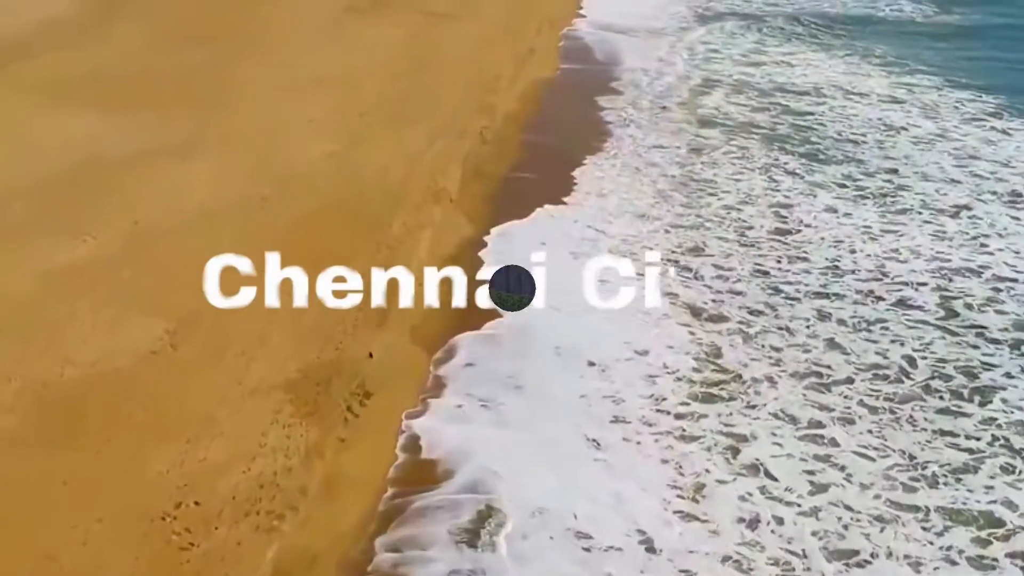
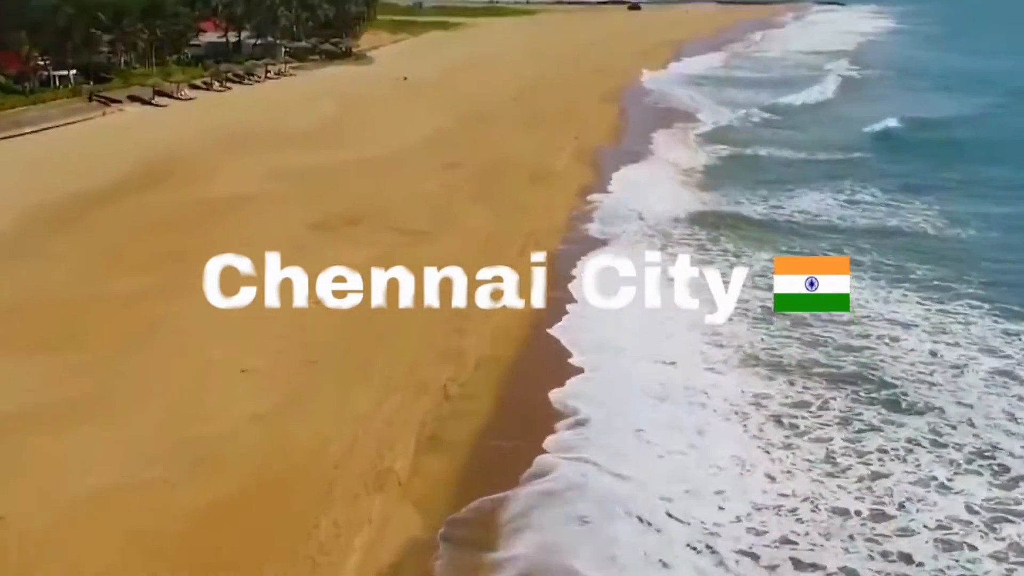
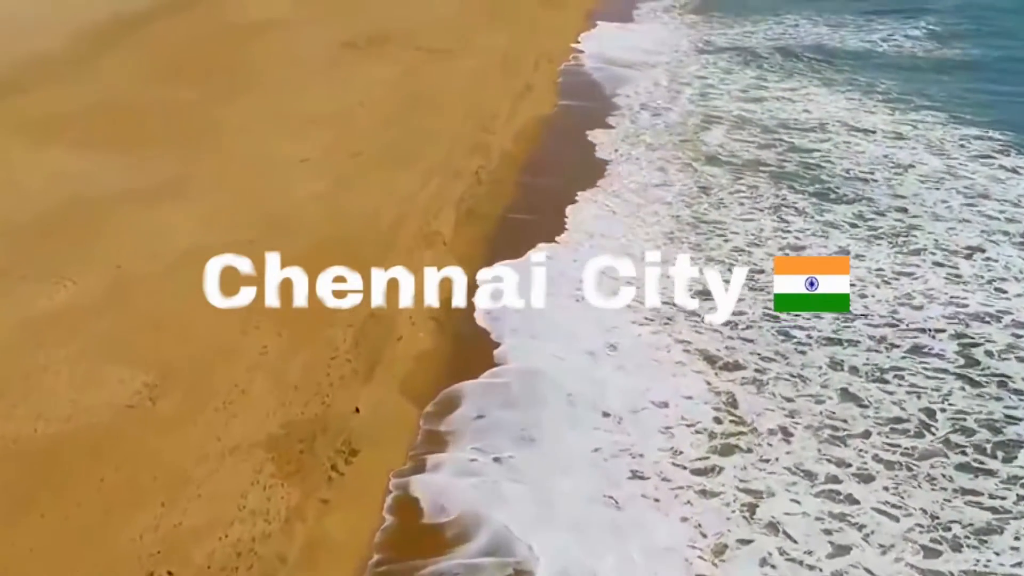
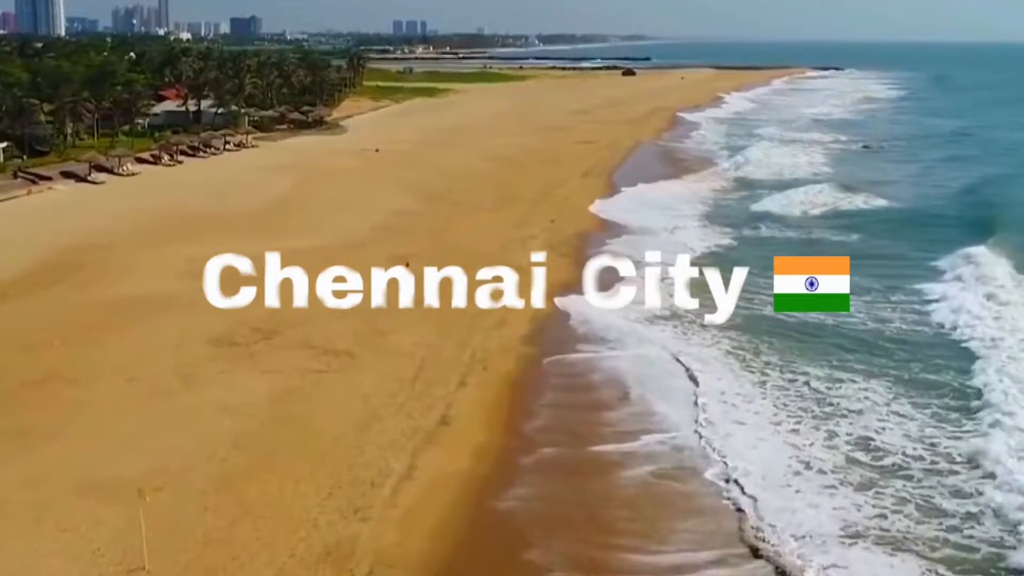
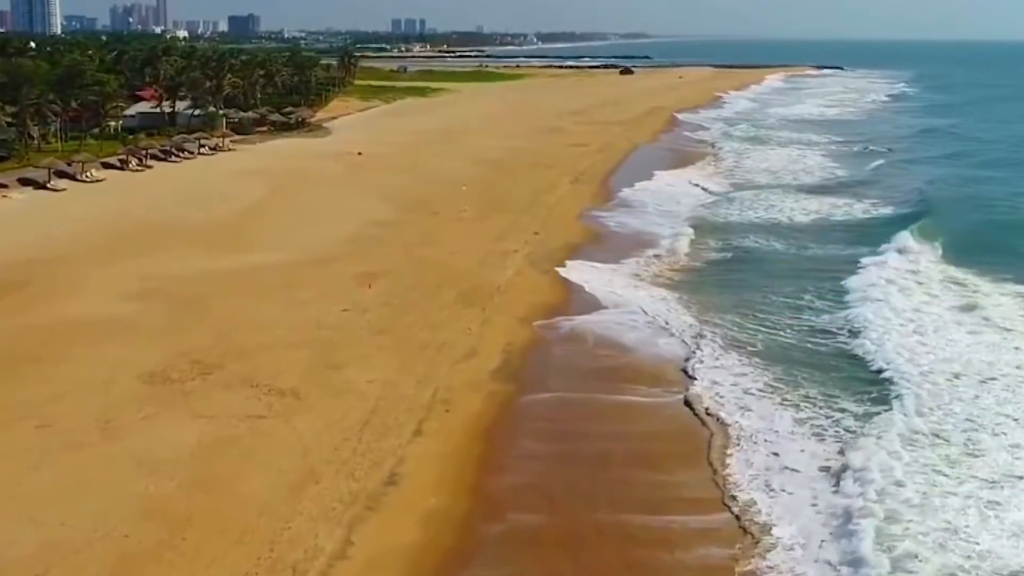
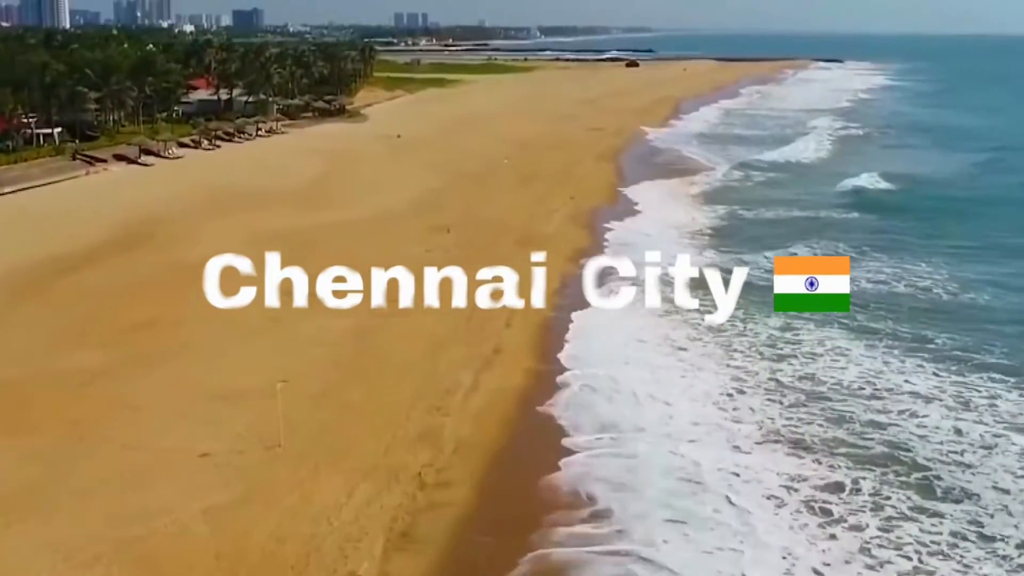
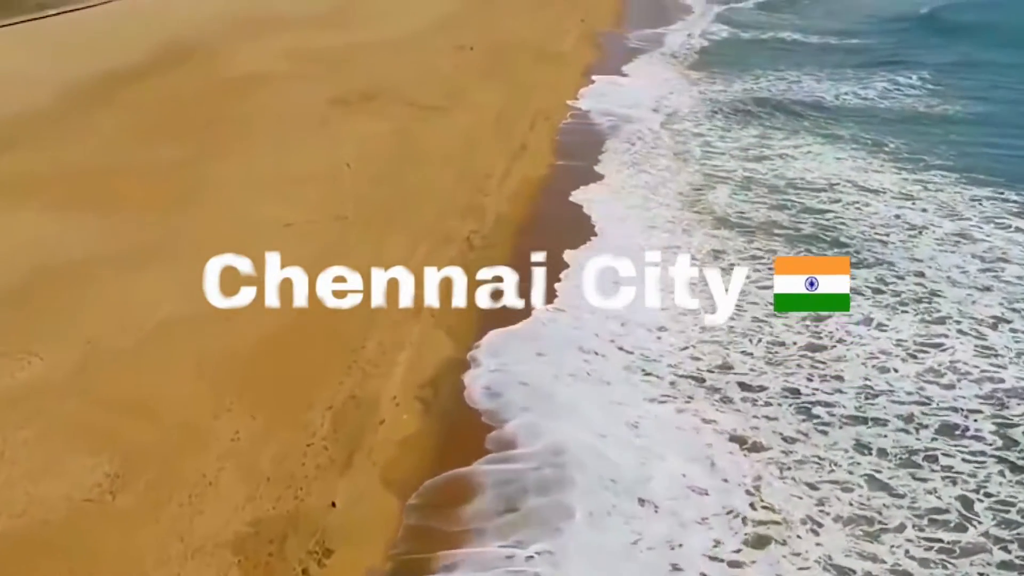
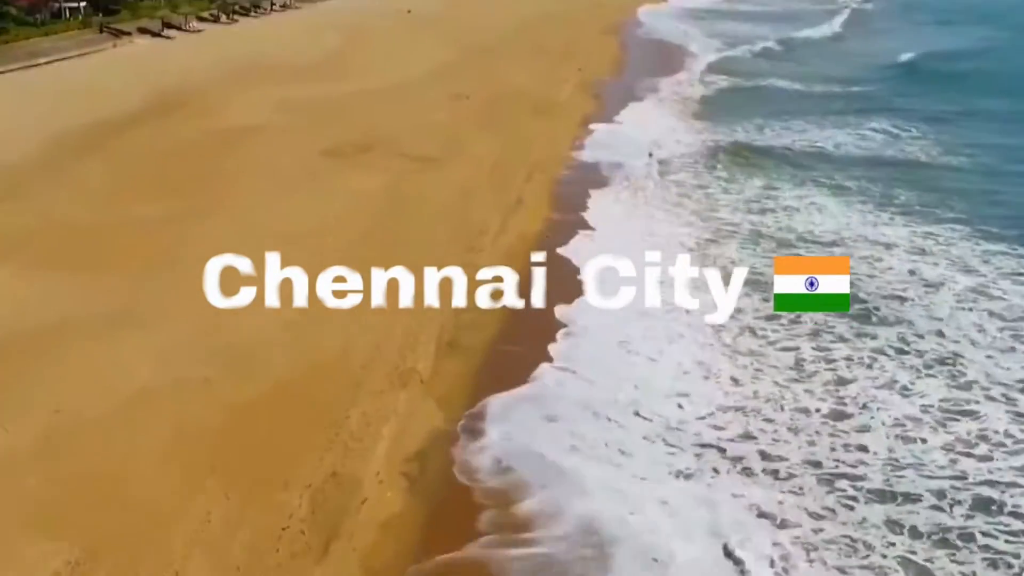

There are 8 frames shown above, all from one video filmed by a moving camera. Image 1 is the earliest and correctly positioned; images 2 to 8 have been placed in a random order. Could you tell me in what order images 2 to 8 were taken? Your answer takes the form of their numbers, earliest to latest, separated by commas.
3, 7, 8, 2, 6, 4, 5
